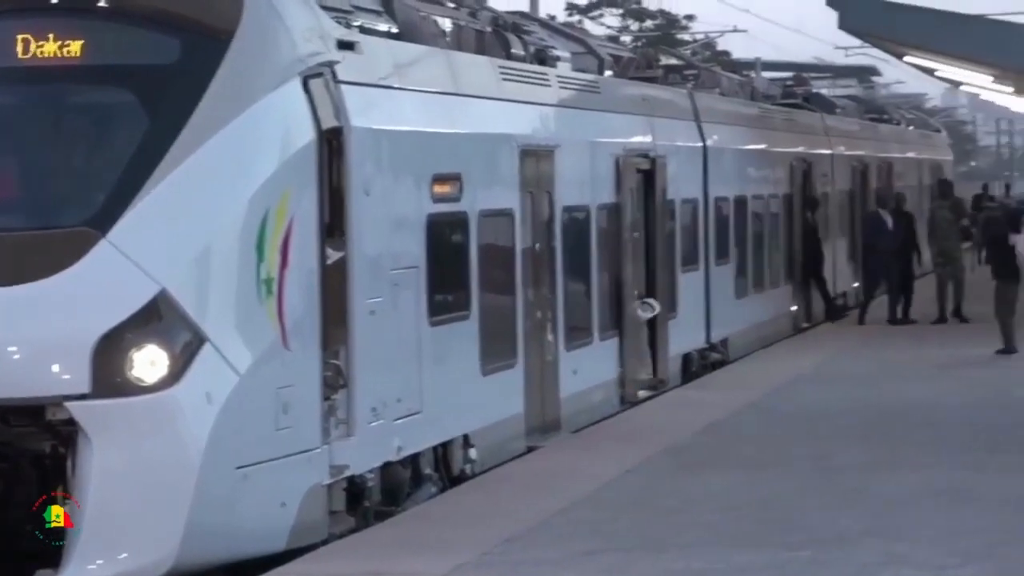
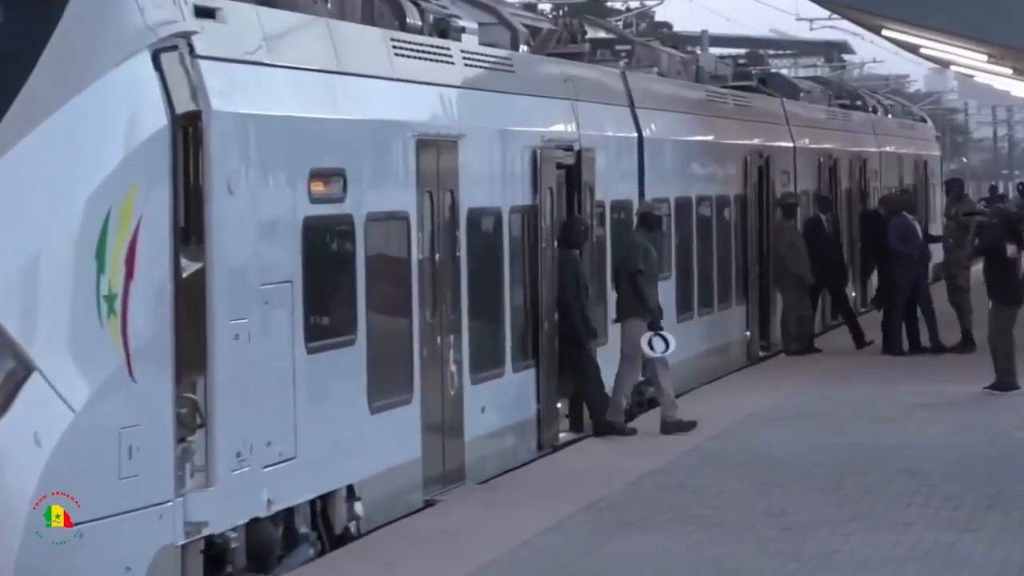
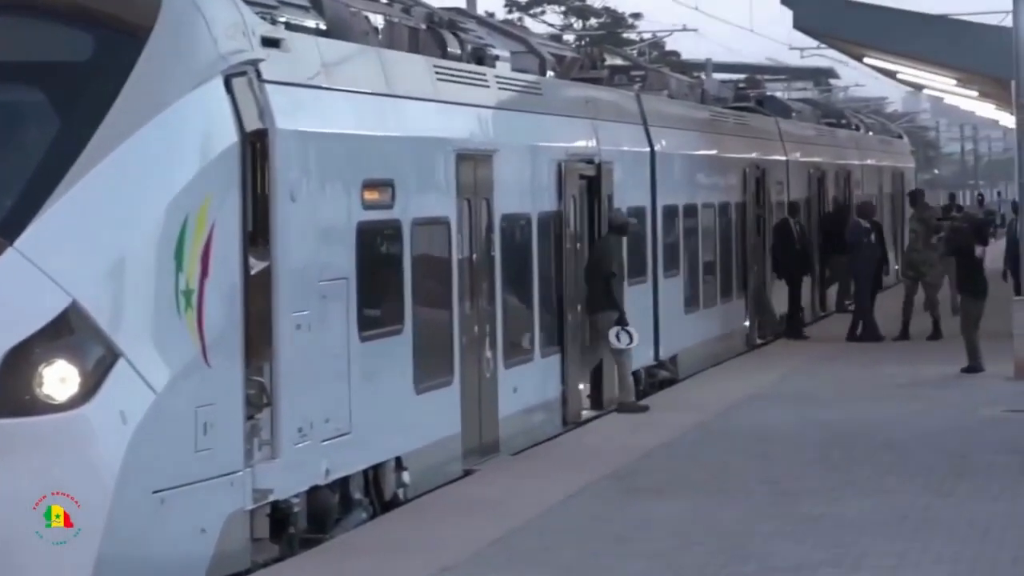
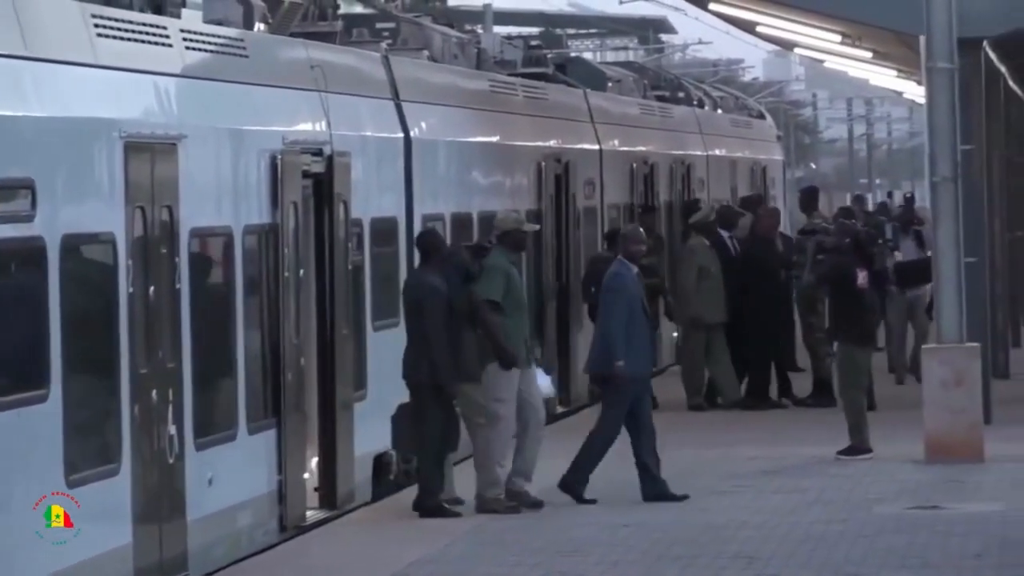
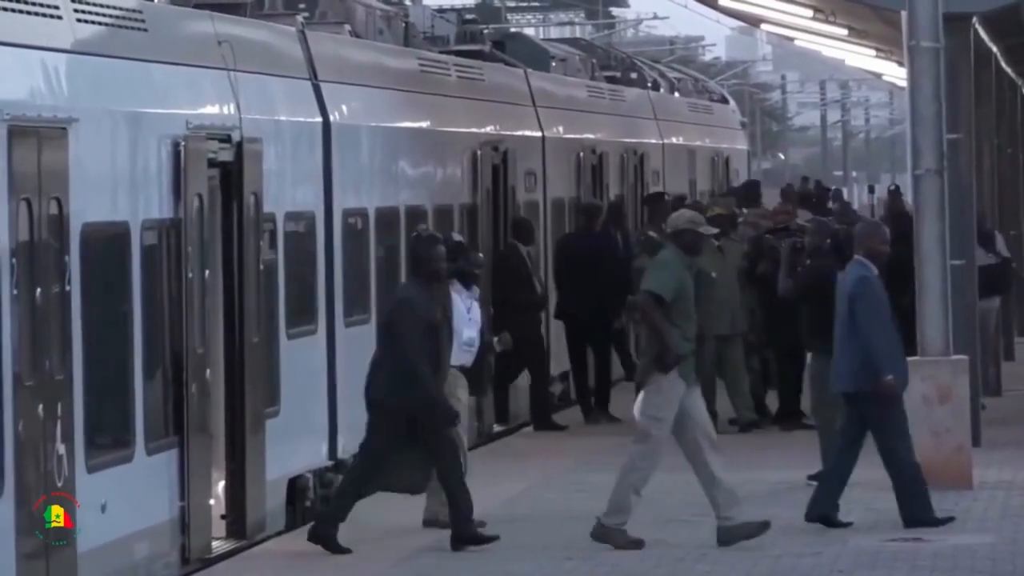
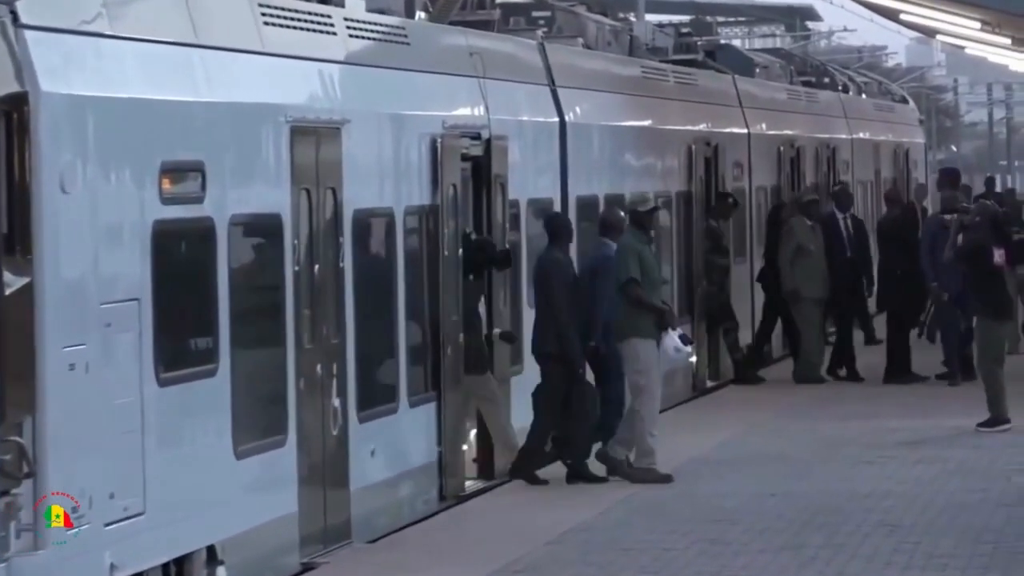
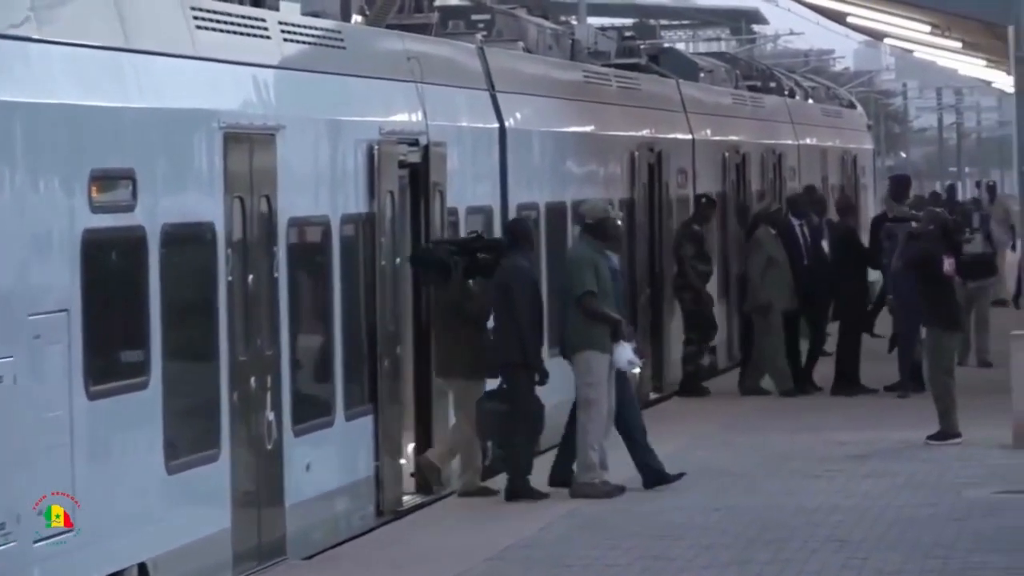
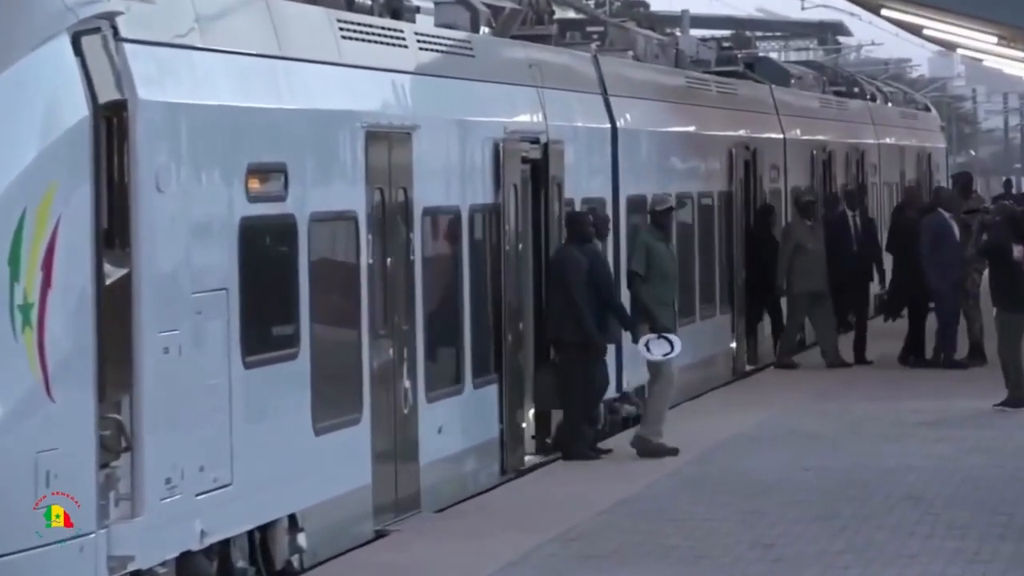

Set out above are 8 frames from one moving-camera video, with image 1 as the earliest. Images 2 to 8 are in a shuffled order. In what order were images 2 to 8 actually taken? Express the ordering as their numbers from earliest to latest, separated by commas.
3, 2, 8, 6, 7, 4, 5
